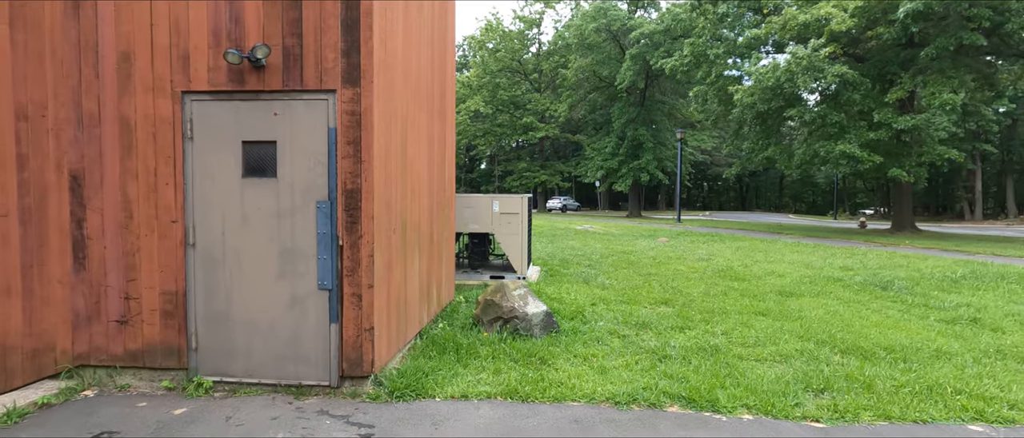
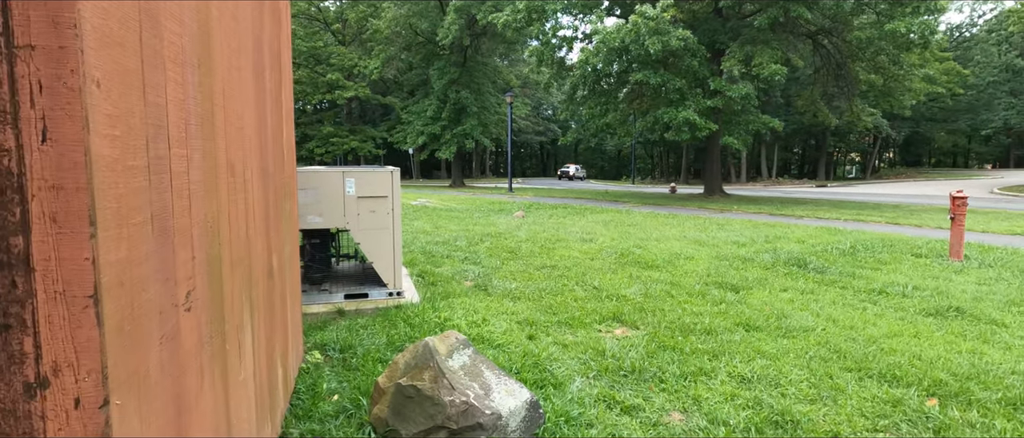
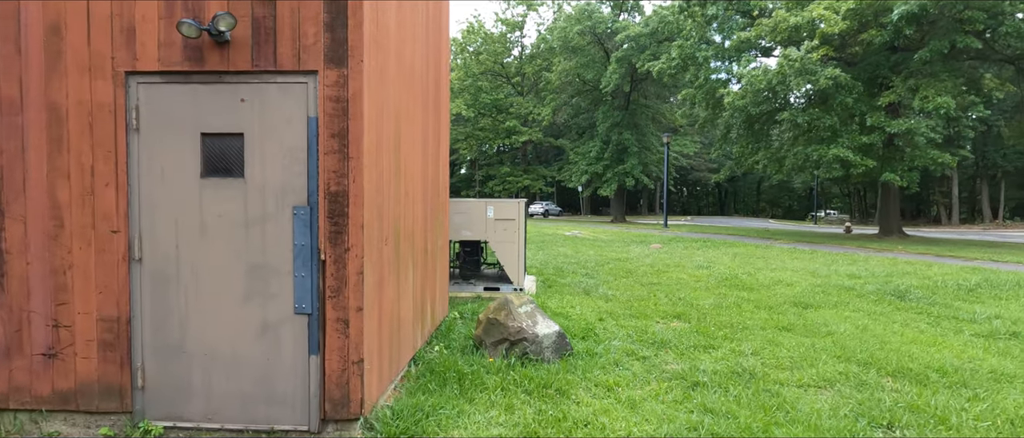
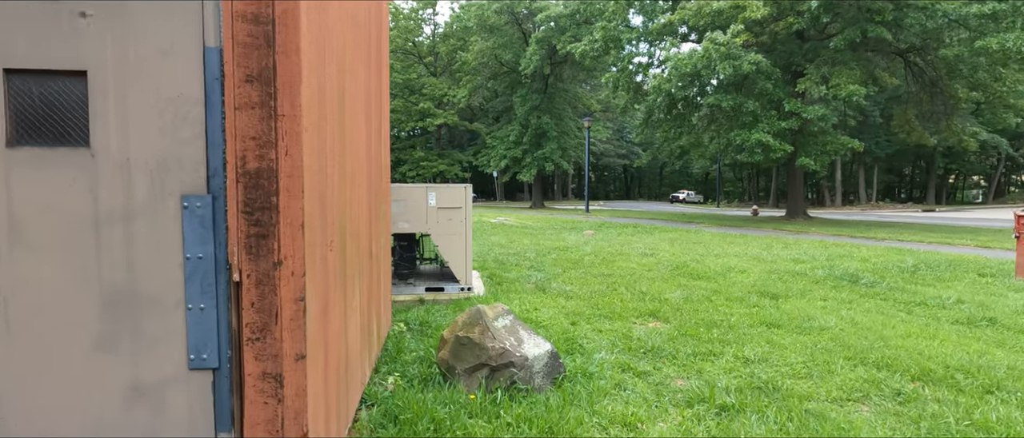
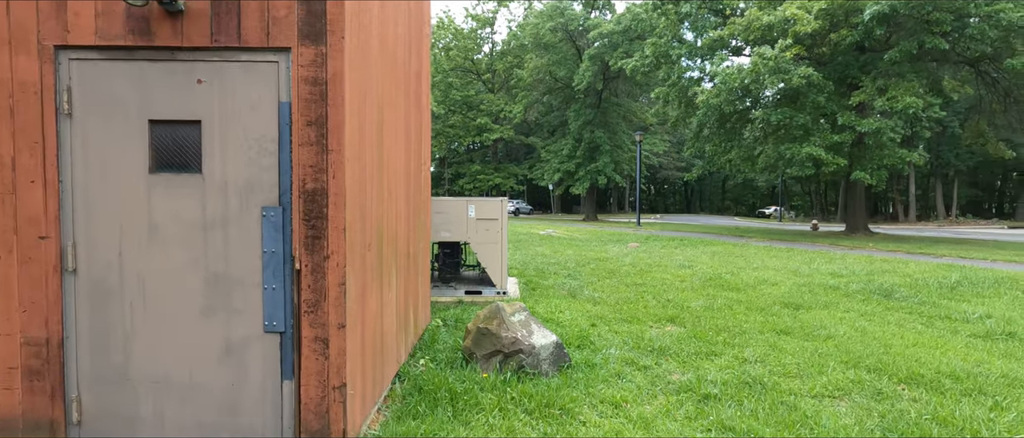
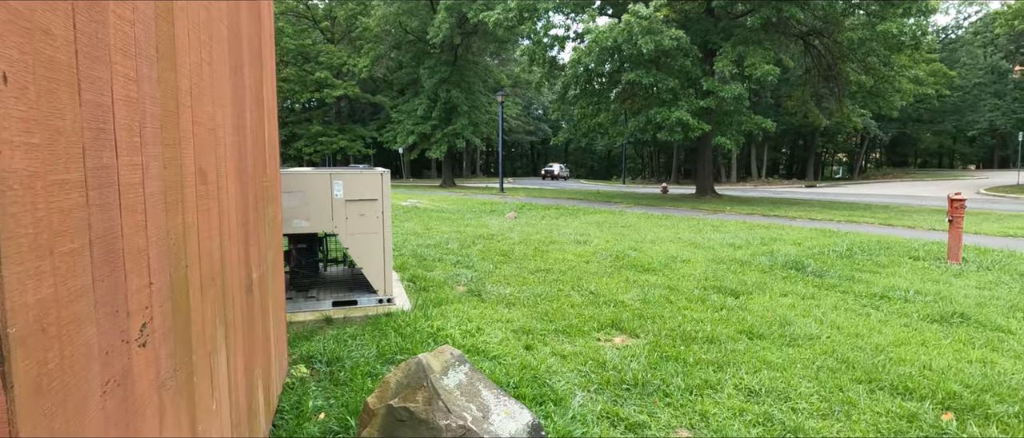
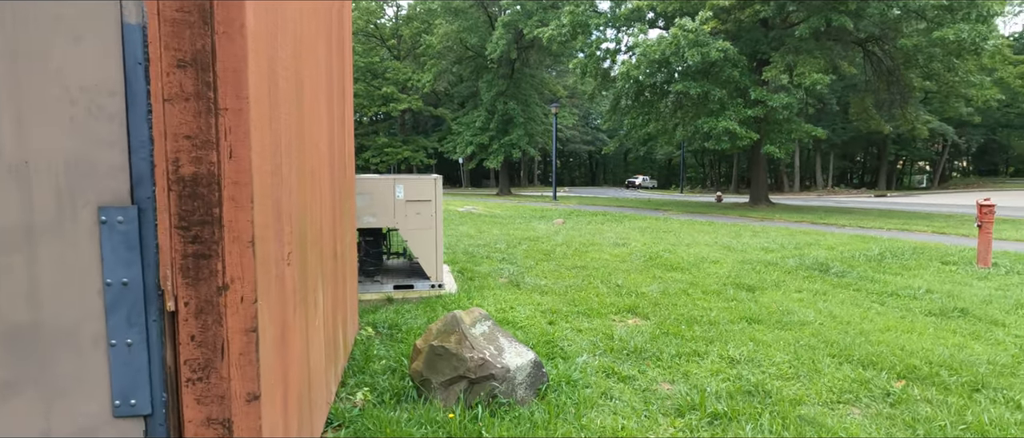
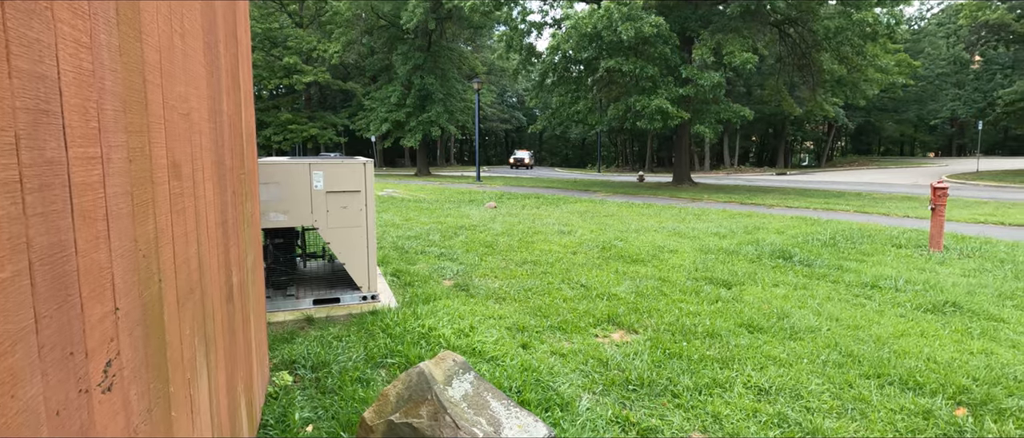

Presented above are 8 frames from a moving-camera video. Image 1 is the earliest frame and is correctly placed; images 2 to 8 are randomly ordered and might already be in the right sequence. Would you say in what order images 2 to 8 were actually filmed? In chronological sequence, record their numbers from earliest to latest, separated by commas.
3, 5, 4, 7, 2, 6, 8
